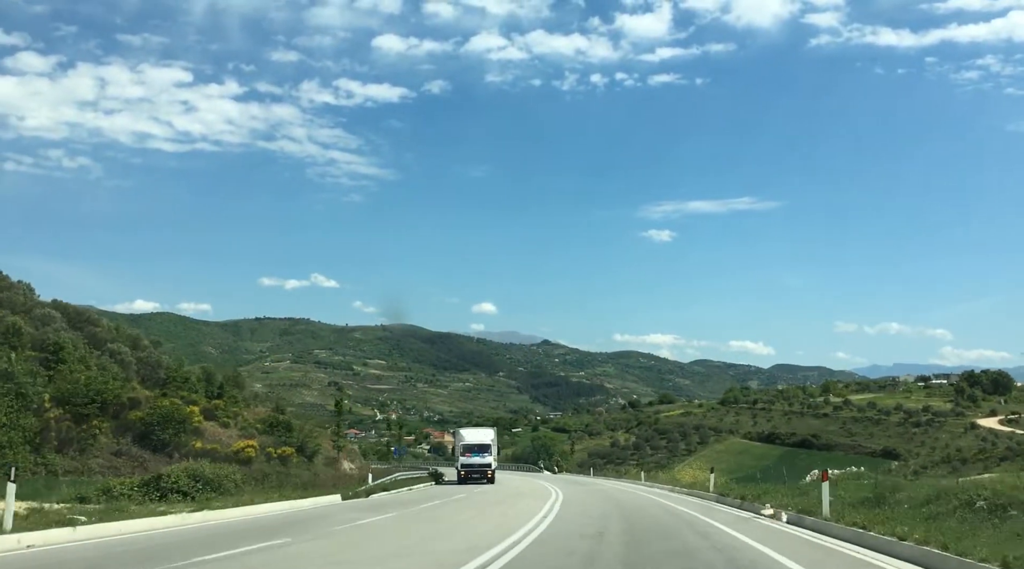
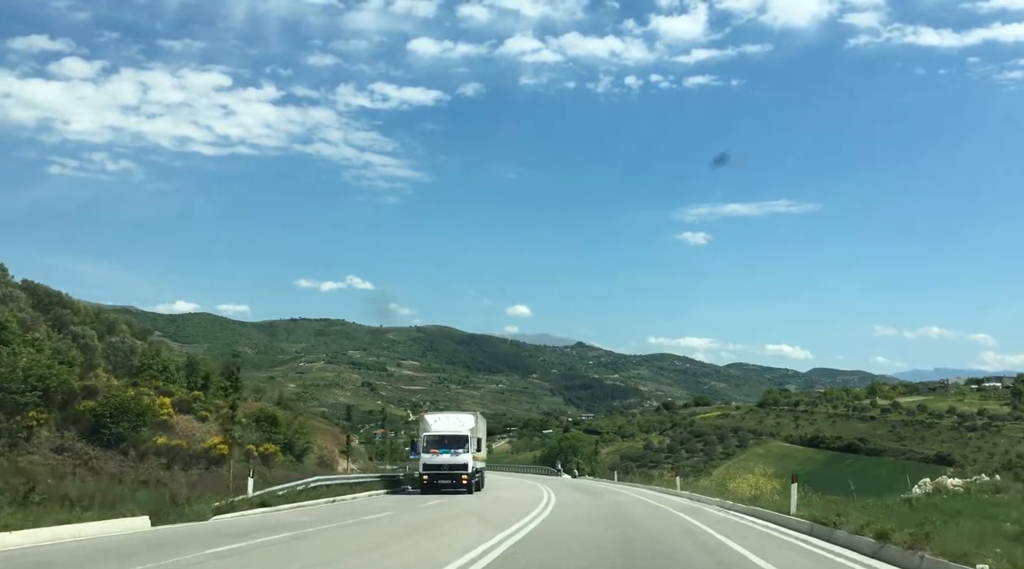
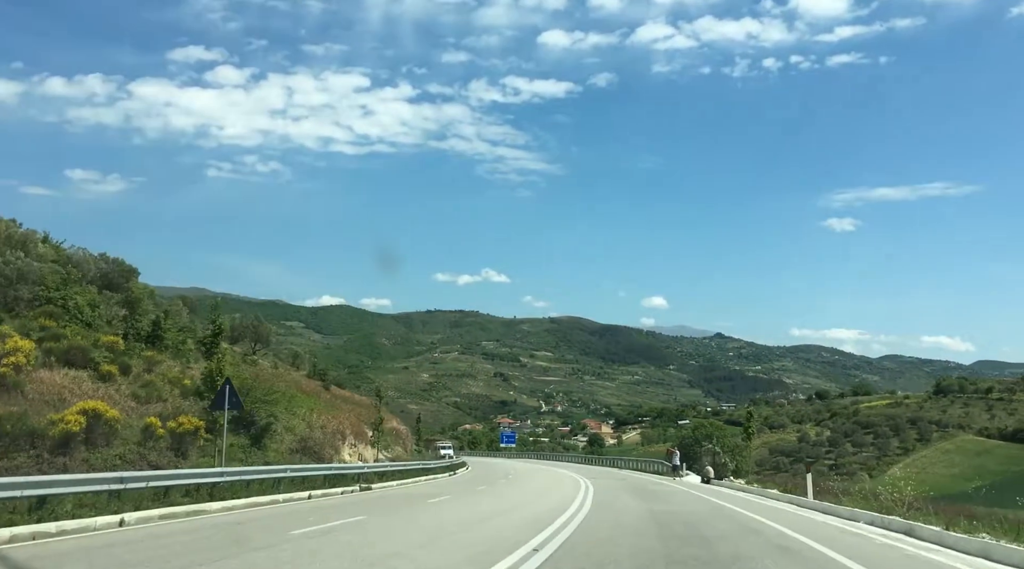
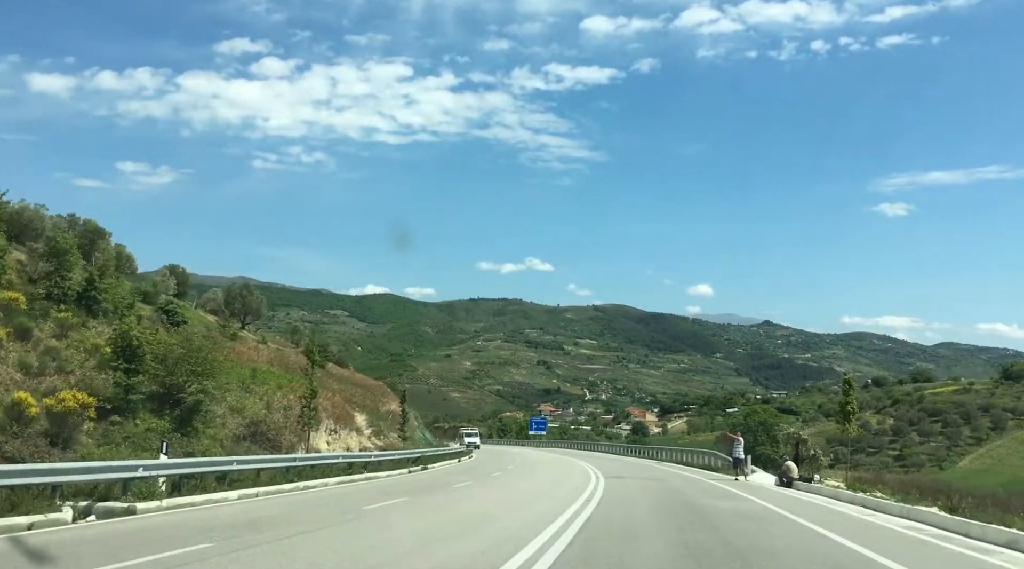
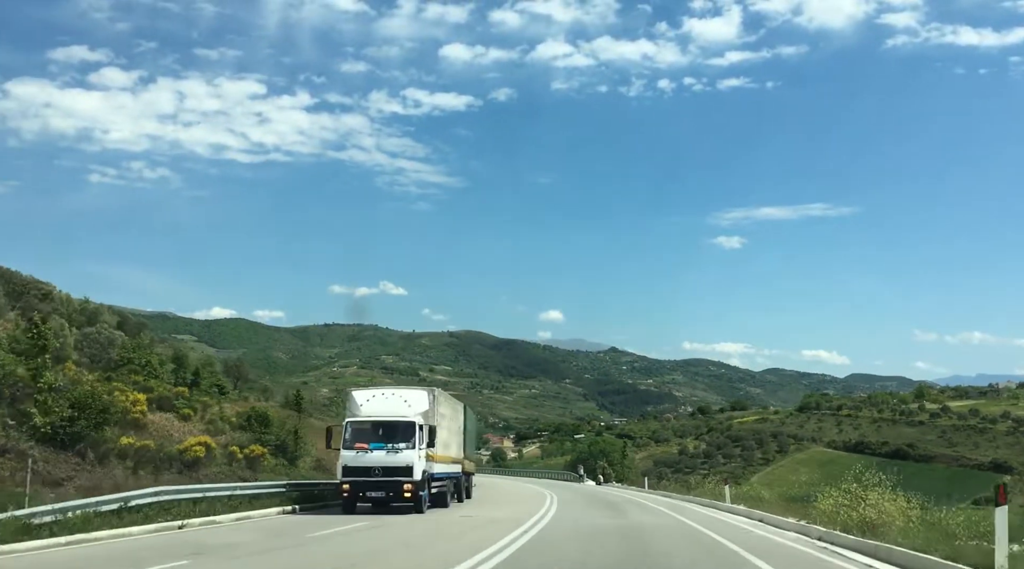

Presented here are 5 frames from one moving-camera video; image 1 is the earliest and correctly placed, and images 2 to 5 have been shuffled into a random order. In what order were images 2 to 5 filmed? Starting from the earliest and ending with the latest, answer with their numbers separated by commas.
2, 5, 3, 4
